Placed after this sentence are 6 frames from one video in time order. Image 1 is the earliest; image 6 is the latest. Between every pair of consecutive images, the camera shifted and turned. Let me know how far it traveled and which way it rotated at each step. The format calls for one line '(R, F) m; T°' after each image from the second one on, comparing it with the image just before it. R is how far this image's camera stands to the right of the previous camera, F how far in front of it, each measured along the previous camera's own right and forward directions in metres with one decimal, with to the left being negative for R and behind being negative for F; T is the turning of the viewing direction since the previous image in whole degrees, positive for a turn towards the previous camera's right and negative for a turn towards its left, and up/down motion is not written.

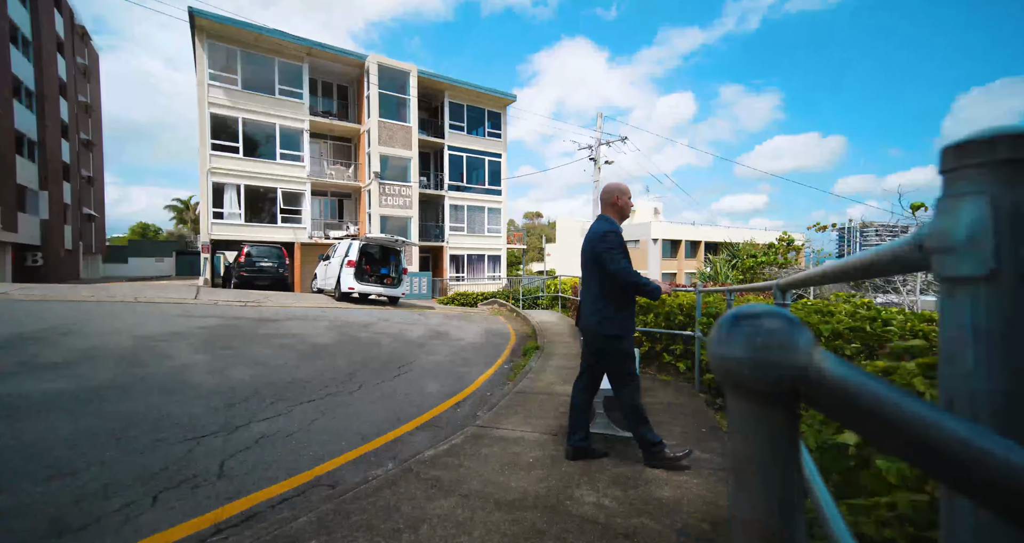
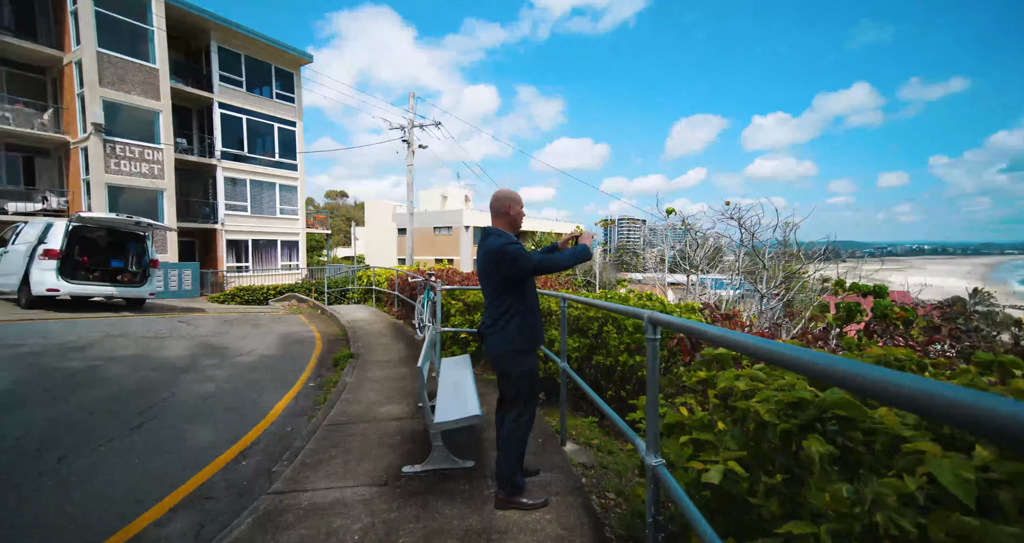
(-0.1, +0.5) m; +26°
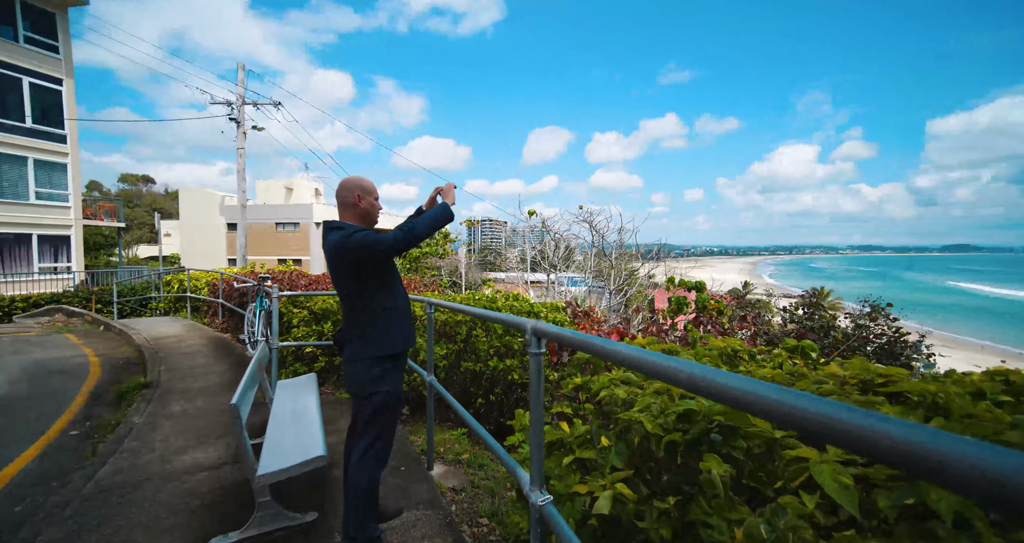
(0.0, +0.3) m; +19°
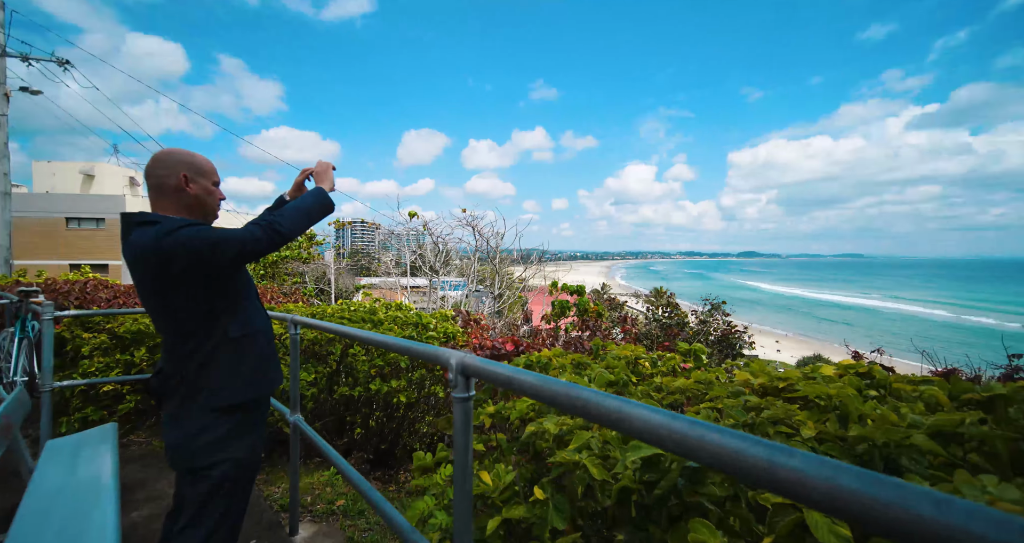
(-0.1, +0.4) m; +17°
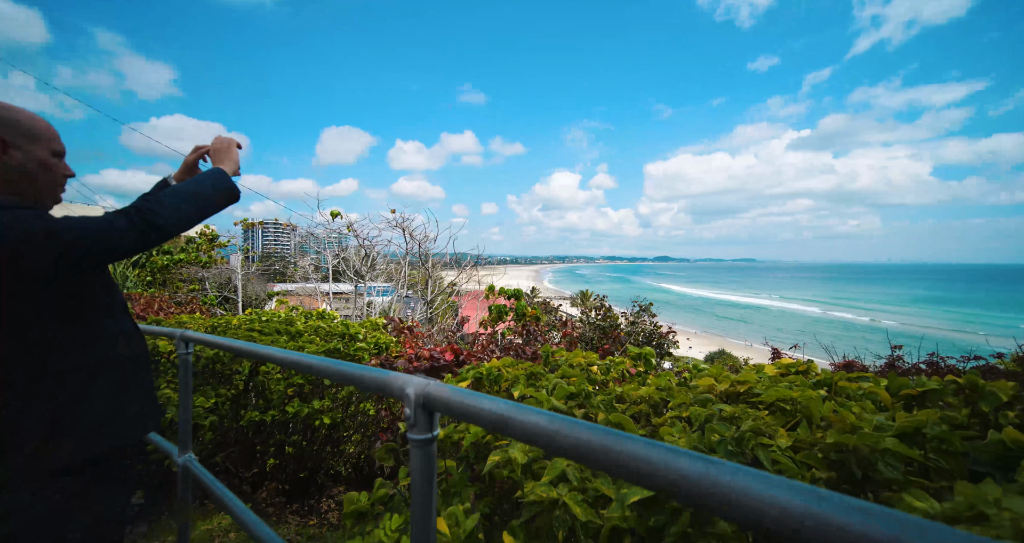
(-0.1, +0.2) m; +10°
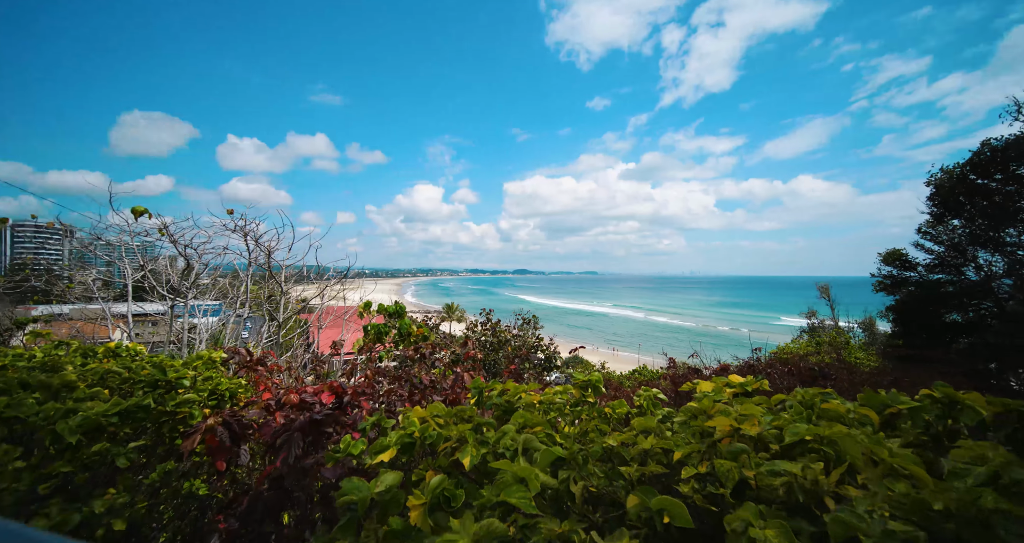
(-0.3, +0.7) m; +19°
